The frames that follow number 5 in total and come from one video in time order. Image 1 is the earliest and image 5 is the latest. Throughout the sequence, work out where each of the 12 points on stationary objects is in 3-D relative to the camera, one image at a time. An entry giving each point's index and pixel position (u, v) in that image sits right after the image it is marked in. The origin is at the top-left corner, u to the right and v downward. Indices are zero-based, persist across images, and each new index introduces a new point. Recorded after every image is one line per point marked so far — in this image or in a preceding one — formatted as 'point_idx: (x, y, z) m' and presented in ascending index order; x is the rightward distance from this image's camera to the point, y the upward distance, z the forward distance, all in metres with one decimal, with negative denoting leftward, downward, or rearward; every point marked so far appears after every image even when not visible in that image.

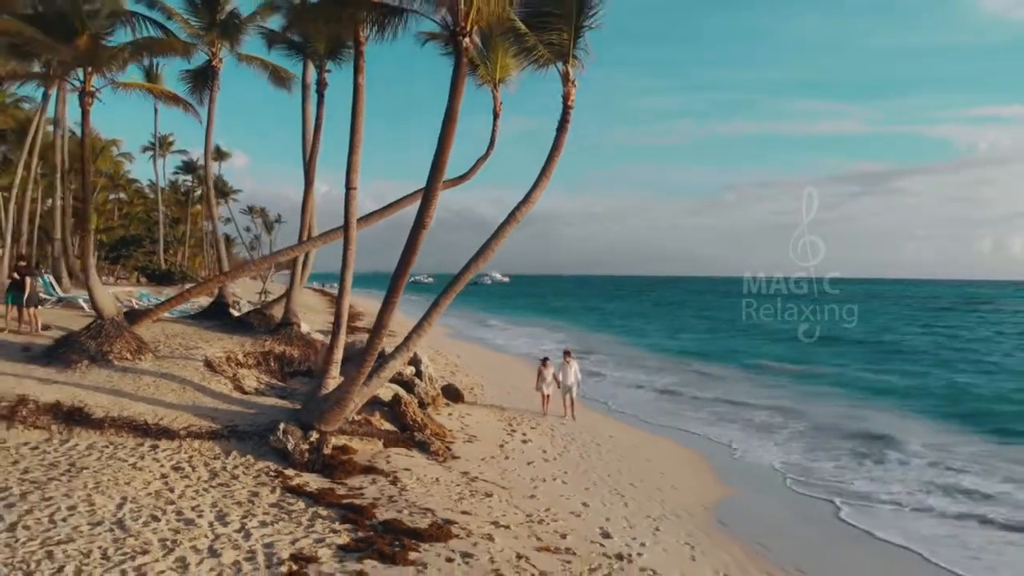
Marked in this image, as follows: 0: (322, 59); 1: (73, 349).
0: (-2.4, +3.0, +8.7) m
1: (-4.7, -0.7, +7.3) m
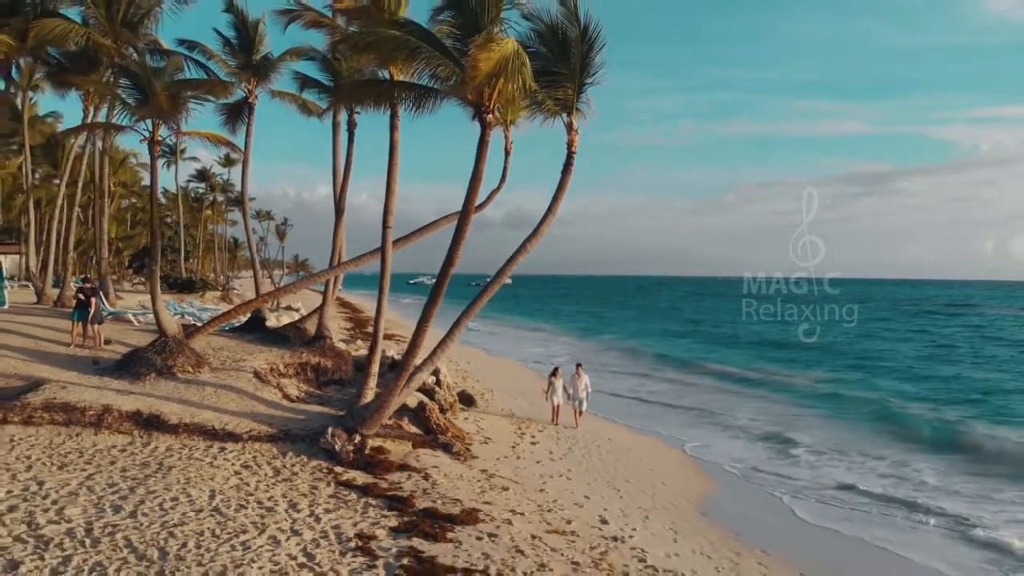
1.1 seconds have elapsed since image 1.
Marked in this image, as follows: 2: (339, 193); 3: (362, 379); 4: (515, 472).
0: (-2.3, +2.7, +9.8) m
1: (-4.5, -0.9, +8.4) m
2: (-2.8, +1.5, +11.2) m
3: (-1.8, -1.0, +8.0) m
4: (0.0, -2.1, +7.9) m
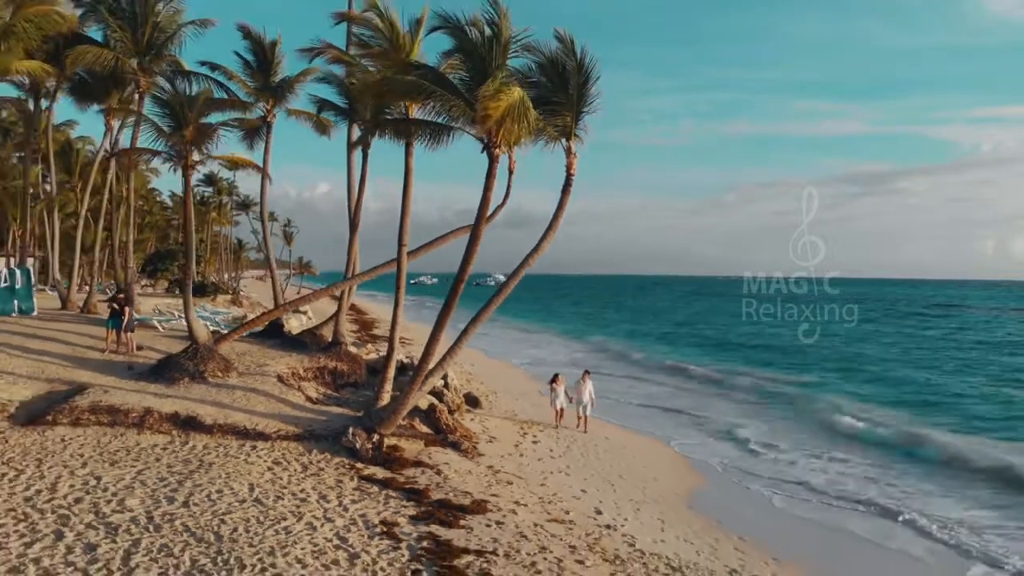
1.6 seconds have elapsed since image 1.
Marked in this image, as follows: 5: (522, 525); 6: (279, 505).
0: (-2.3, +2.6, +10.5) m
1: (-4.5, -1.1, +9.2) m
2: (-2.7, +1.4, +11.9) m
3: (-1.7, -1.2, +8.8) m
4: (+0.1, -2.3, +8.7) m
5: (+0.1, -2.2, +6.4) m
6: (-2.1, -2.0, +6.2) m
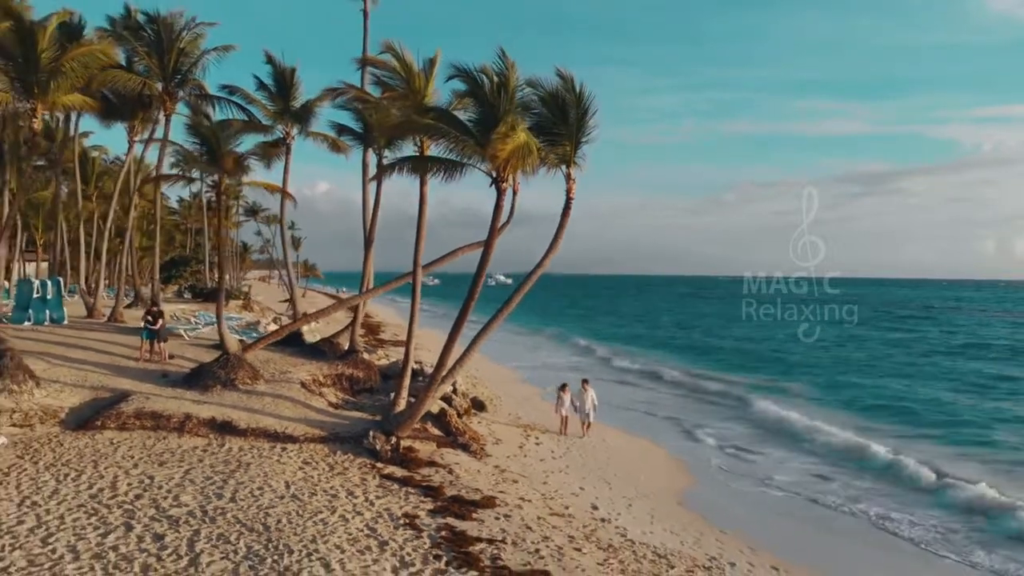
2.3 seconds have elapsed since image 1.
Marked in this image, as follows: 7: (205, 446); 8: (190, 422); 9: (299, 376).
0: (-2.2, +2.4, +11.4) m
1: (-4.4, -1.3, +10.0) m
2: (-2.7, +1.1, +12.7) m
3: (-1.6, -1.4, +9.6) m
4: (+0.2, -2.5, +9.5) m
5: (+0.2, -2.4, +7.2) m
6: (-2.0, -2.2, +7.0) m
7: (-3.8, -2.0, +8.5) m
8: (-4.2, -1.7, +8.9) m
9: (-3.4, -1.4, +11.0) m
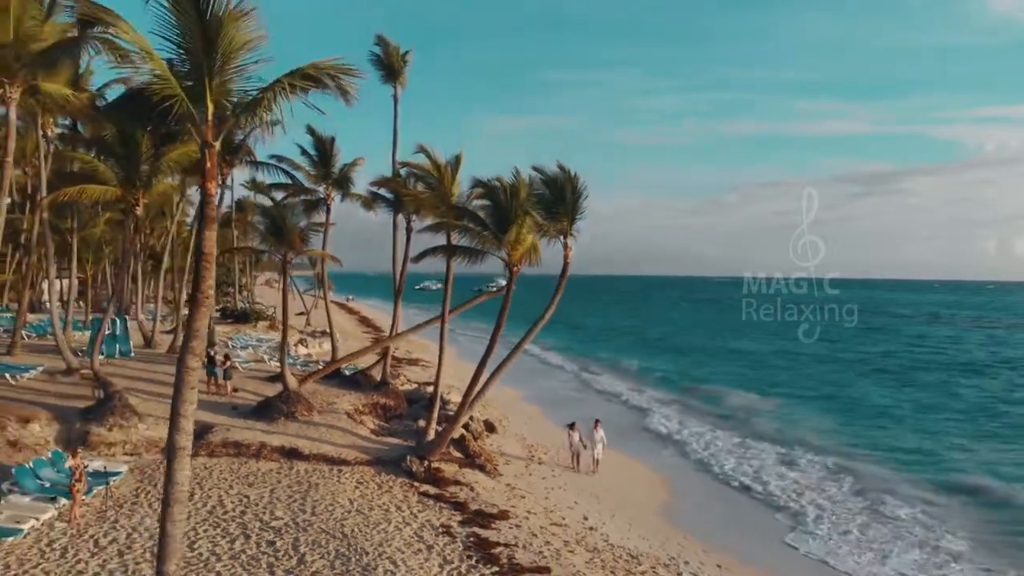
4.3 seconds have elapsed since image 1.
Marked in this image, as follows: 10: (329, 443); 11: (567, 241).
0: (-2.1, +1.5, +13.7) m
1: (-4.3, -2.2, +12.3) m
2: (-2.5, +0.3, +15.0) m
3: (-1.5, -2.3, +11.9) m
4: (+0.3, -3.4, +11.8) m
5: (+0.3, -3.3, +9.5) m
6: (-1.9, -3.1, +9.3) m
7: (-3.7, -2.9, +10.8) m
8: (-4.1, -2.6, +11.2) m
9: (-3.3, -2.3, +13.3) m
10: (-3.1, -2.6, +11.7) m
11: (+1.0, +0.8, +12.4) m
